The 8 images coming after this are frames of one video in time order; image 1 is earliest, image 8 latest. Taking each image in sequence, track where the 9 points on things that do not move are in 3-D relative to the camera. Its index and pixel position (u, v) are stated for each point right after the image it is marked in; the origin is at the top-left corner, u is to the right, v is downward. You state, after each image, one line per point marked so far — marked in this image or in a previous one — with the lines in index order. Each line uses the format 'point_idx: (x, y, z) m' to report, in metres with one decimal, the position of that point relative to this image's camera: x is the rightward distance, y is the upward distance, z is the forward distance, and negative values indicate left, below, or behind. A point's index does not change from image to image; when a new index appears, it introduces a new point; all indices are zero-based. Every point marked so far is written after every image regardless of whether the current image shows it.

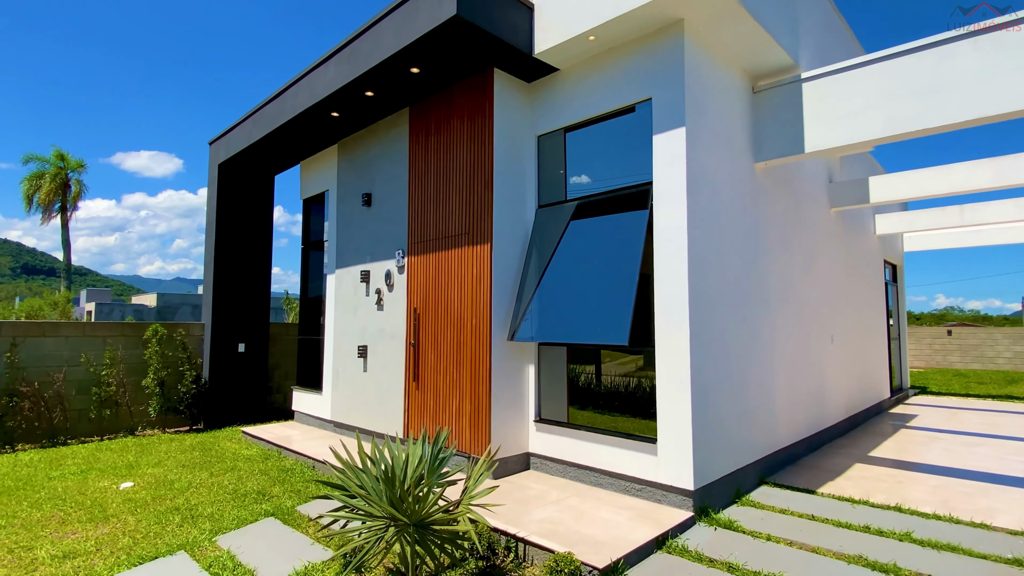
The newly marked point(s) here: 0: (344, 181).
0: (-2.4, +1.5, +7.8) m
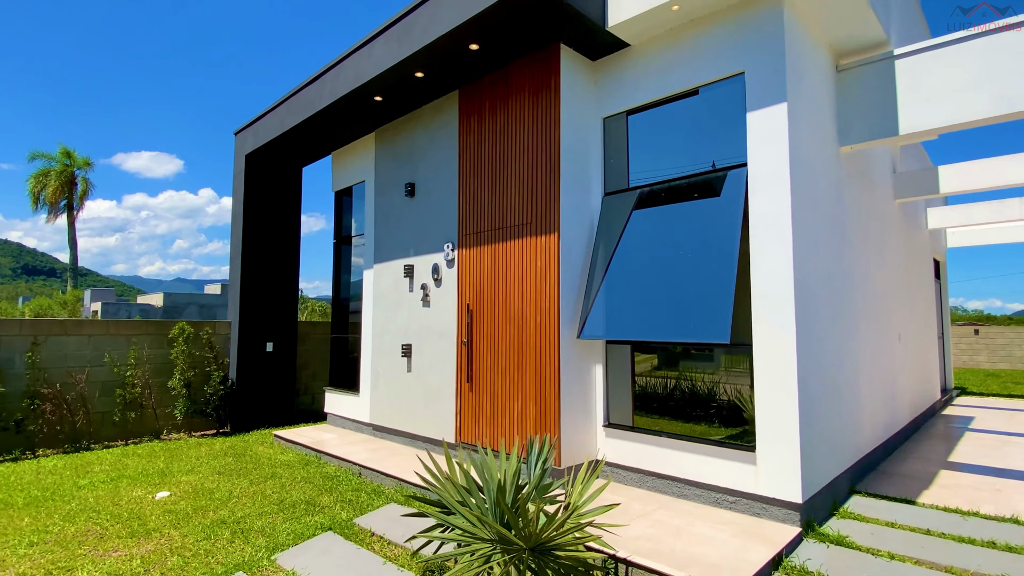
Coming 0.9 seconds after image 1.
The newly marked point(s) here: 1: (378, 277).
0: (-1.8, +1.6, +7.4) m
1: (-1.8, +0.2, +7.4) m
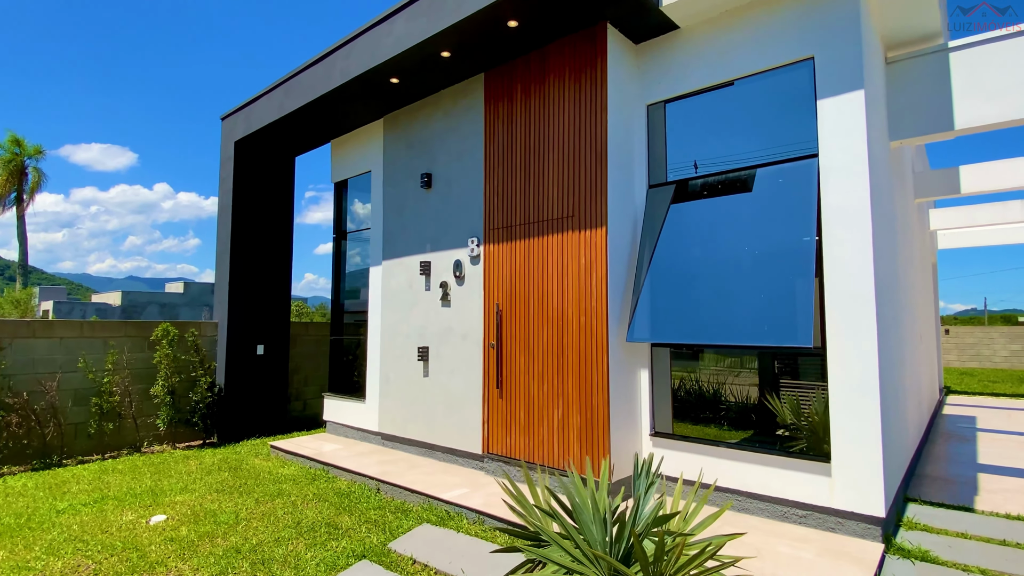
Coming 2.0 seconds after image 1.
0: (-1.5, +1.6, +6.9) m
1: (-1.6, +0.2, +6.8) m
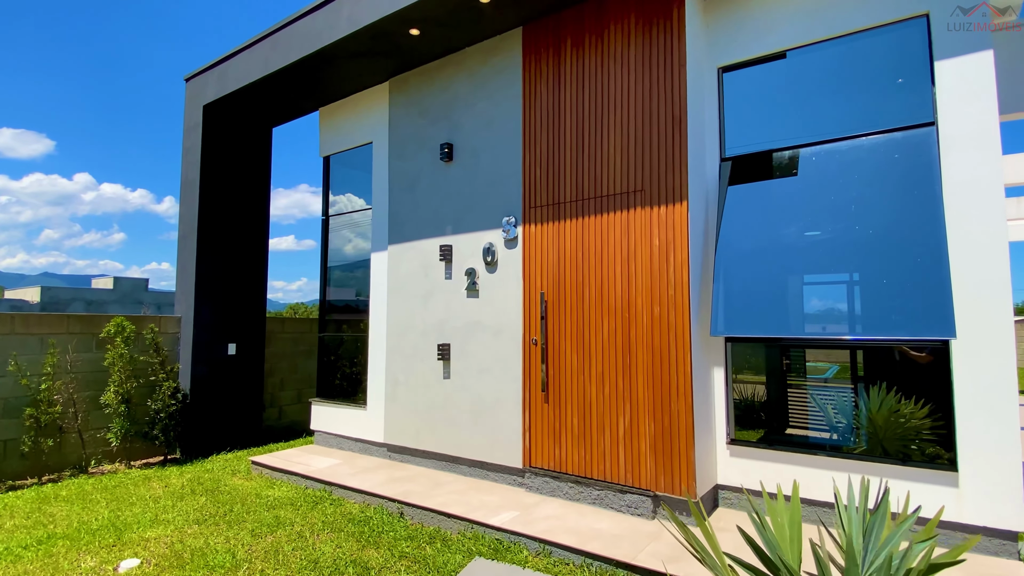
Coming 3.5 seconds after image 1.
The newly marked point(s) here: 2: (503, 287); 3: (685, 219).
0: (-1.2, +1.8, +6.0) m
1: (-1.3, +0.3, +5.9) m
2: (-0.1, 0.0, +5.1) m
3: (+1.3, +0.5, +4.1) m
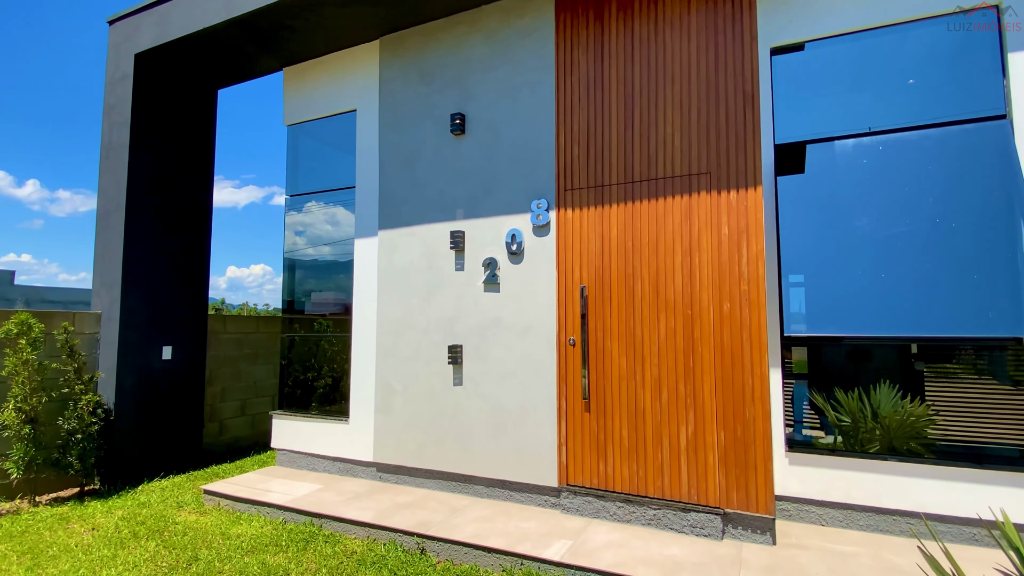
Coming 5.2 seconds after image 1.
0: (-1.1, +1.8, +5.2) m
1: (-1.2, +0.4, +5.1) m
2: (+0.1, +0.1, +4.4) m
3: (+1.7, +0.6, +3.7) m
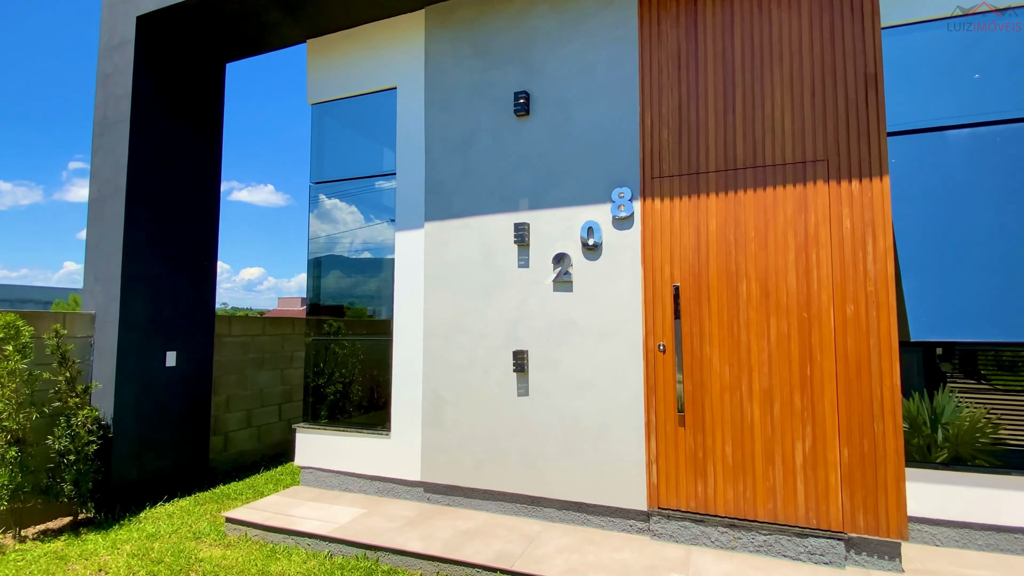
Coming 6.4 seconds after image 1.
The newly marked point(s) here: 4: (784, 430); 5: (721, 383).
0: (-0.5, +1.8, +4.6) m
1: (-0.6, +0.4, +4.6) m
2: (+0.7, +0.1, +4.0) m
3: (+2.3, +0.6, +3.3) m
4: (+1.7, -0.9, +3.5) m
5: (+1.4, -0.6, +3.6) m
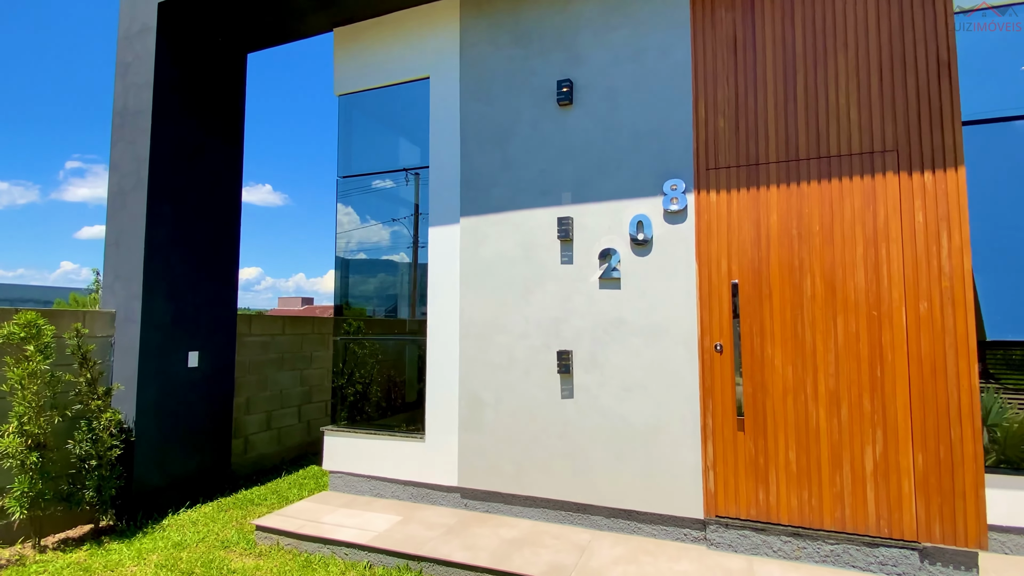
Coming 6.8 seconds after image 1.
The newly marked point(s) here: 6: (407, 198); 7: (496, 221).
0: (-0.2, +1.9, +4.4) m
1: (-0.3, +0.4, +4.4) m
2: (+1.1, +0.1, +3.8) m
3: (+2.6, +0.6, +3.2) m
4: (+2.1, -0.9, +3.3) m
5: (+1.7, -0.6, +3.4) m
6: (-0.7, +0.7, +4.6) m
7: (-0.1, +0.5, +4.3) m
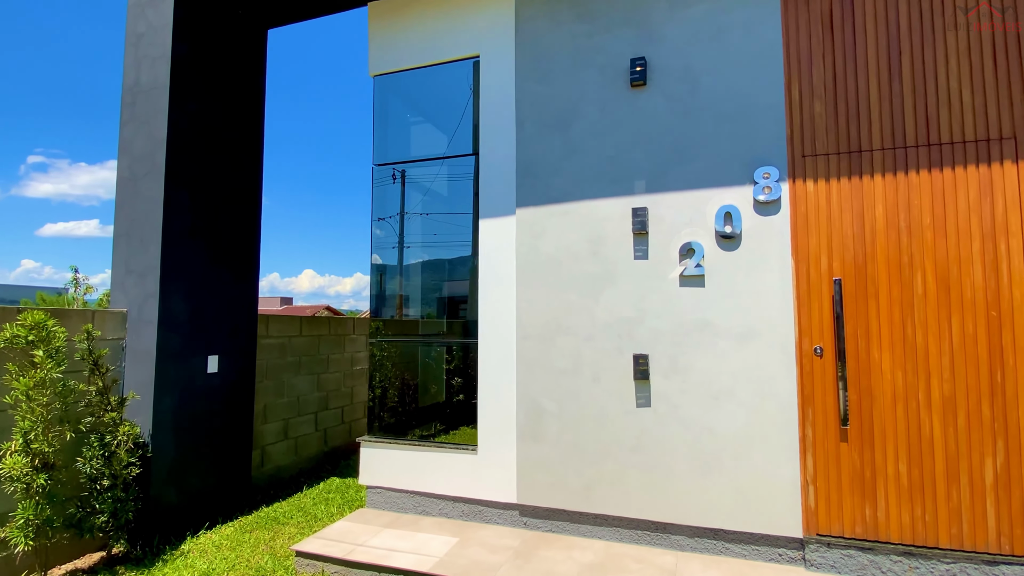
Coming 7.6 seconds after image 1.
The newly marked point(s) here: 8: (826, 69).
0: (+0.2, +1.9, +4.1) m
1: (+0.2, +0.4, +4.0) m
2: (+1.5, +0.1, +3.5) m
3: (+3.2, +0.6, +2.9) m
4: (+2.6, -0.9, +3.0) m
5: (+2.2, -0.6, +3.2) m
6: (-0.2, +0.8, +4.2) m
7: (+0.3, +0.6, +4.0) m
8: (+2.0, +1.4, +3.4) m
